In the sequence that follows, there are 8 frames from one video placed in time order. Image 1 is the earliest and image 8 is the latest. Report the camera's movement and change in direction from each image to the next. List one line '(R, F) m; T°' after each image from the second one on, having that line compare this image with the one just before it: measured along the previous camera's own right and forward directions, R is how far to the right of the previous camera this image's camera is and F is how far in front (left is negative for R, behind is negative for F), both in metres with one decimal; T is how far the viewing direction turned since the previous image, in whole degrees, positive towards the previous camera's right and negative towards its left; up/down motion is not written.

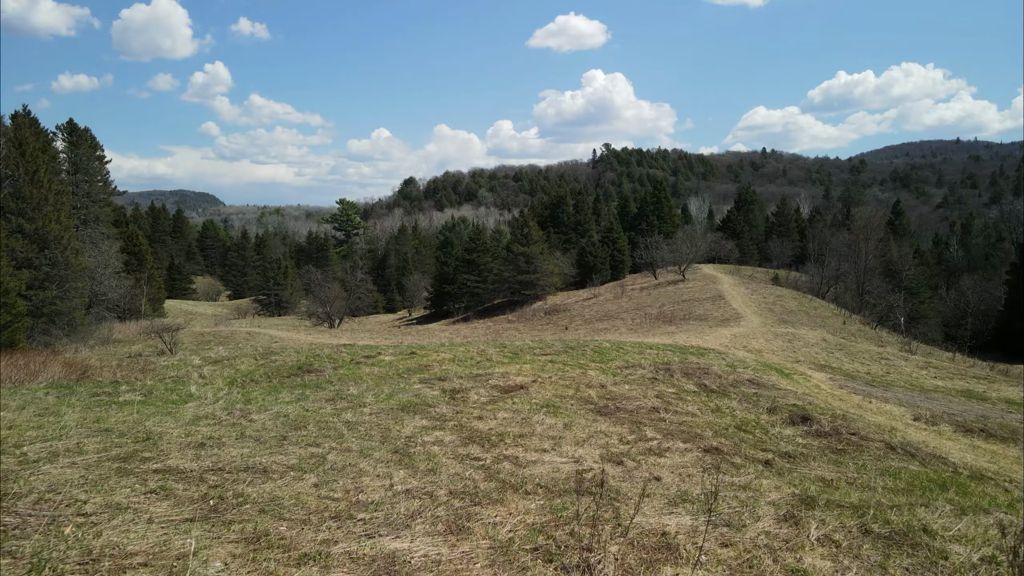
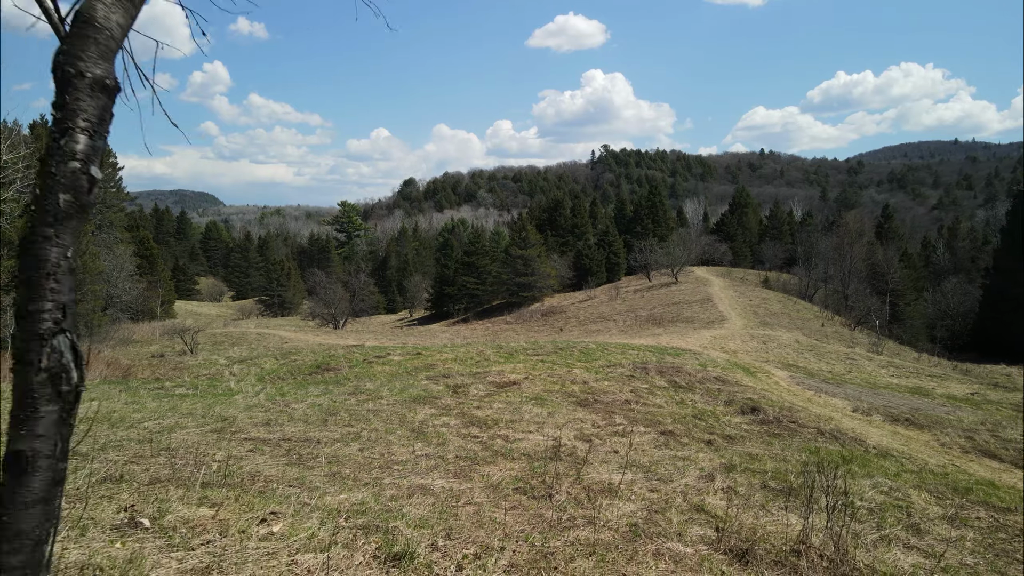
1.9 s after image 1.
(+0.1, -1.6) m; 0°
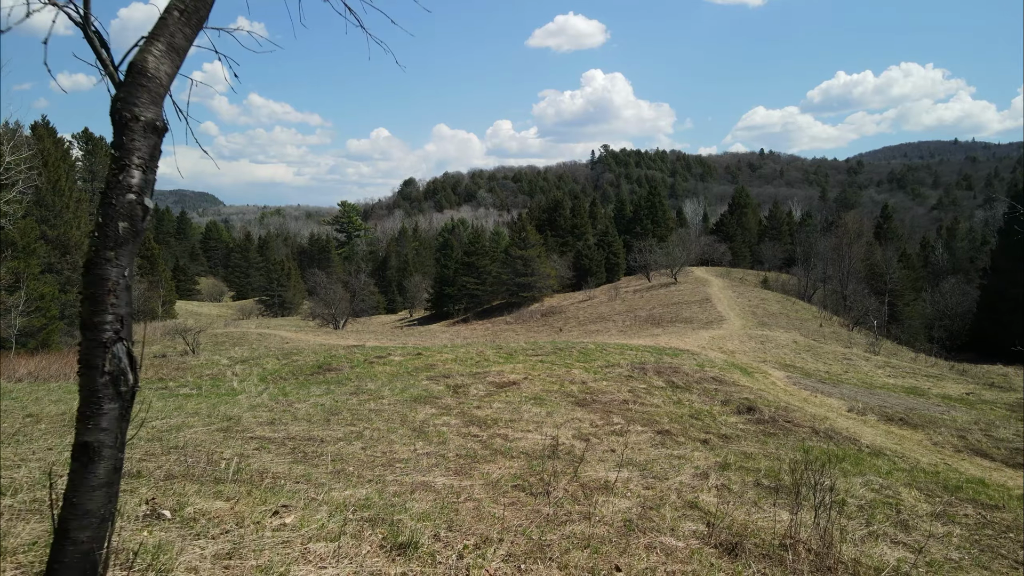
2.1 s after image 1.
(0.0, -0.1) m; 0°
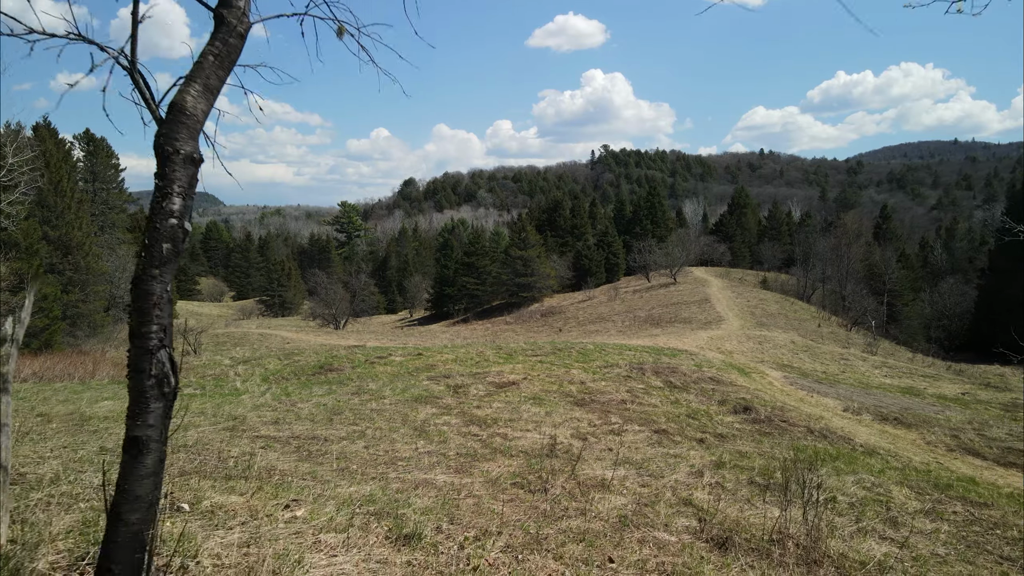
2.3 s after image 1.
(0.0, -0.1) m; 0°
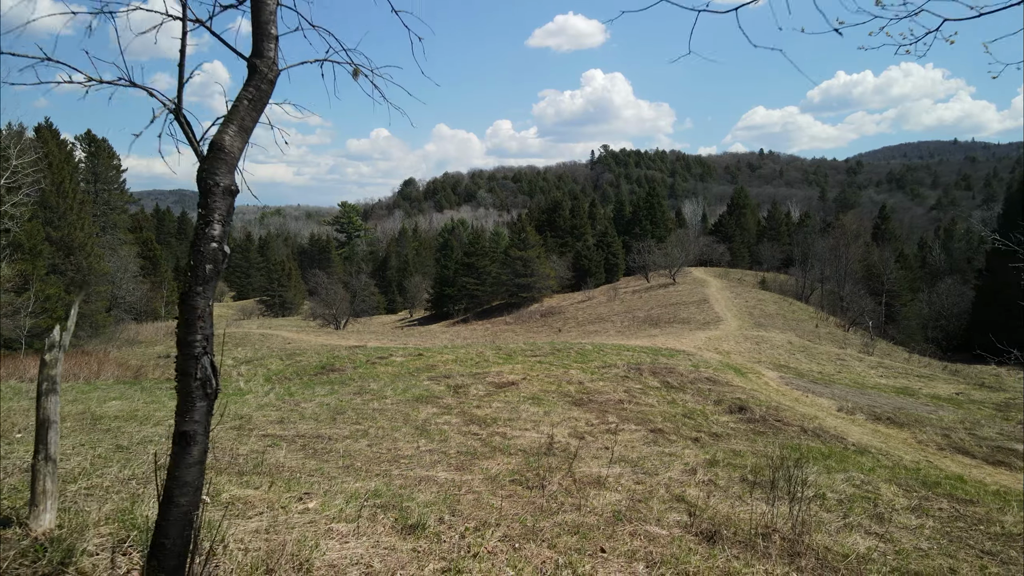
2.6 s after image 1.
(0.0, -0.2) m; 0°
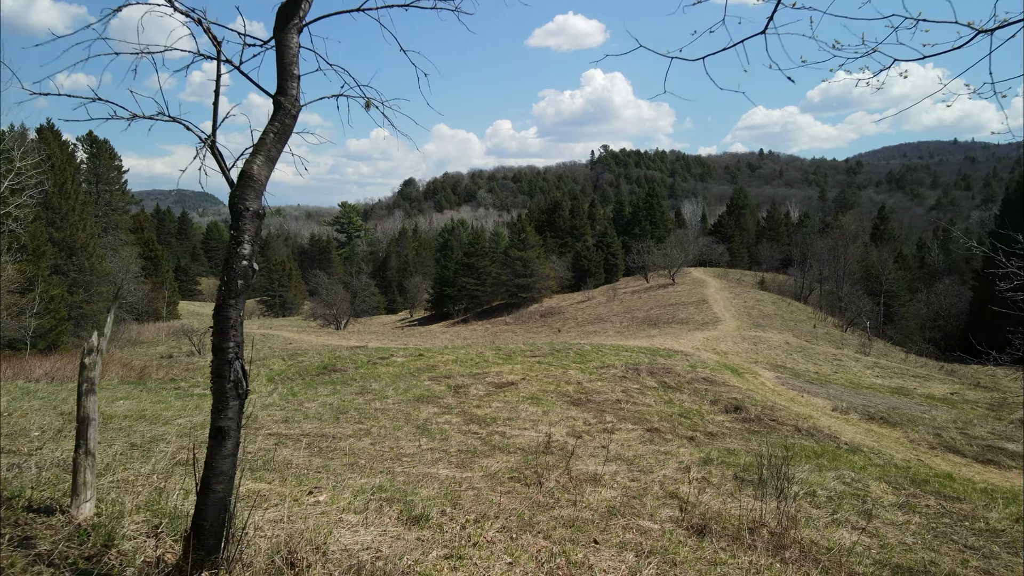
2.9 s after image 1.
(0.0, -0.2) m; 0°
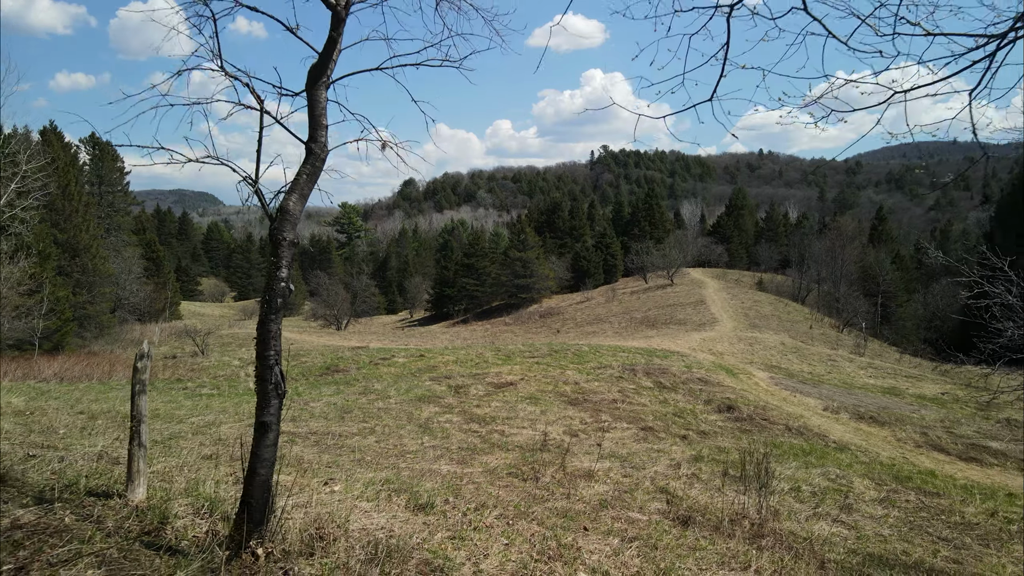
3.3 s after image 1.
(0.0, -0.3) m; 0°
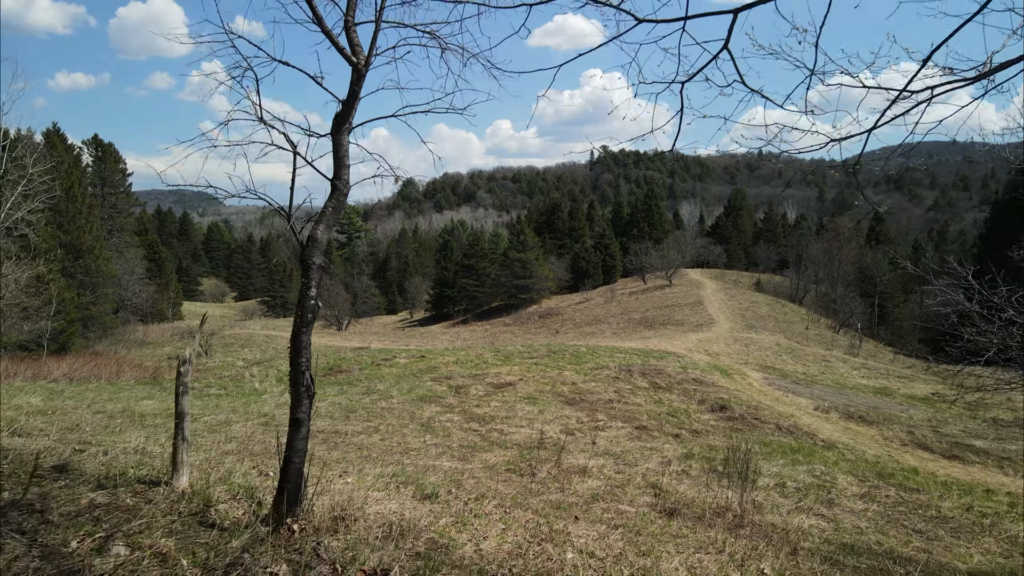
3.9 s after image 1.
(0.0, -0.3) m; 0°
